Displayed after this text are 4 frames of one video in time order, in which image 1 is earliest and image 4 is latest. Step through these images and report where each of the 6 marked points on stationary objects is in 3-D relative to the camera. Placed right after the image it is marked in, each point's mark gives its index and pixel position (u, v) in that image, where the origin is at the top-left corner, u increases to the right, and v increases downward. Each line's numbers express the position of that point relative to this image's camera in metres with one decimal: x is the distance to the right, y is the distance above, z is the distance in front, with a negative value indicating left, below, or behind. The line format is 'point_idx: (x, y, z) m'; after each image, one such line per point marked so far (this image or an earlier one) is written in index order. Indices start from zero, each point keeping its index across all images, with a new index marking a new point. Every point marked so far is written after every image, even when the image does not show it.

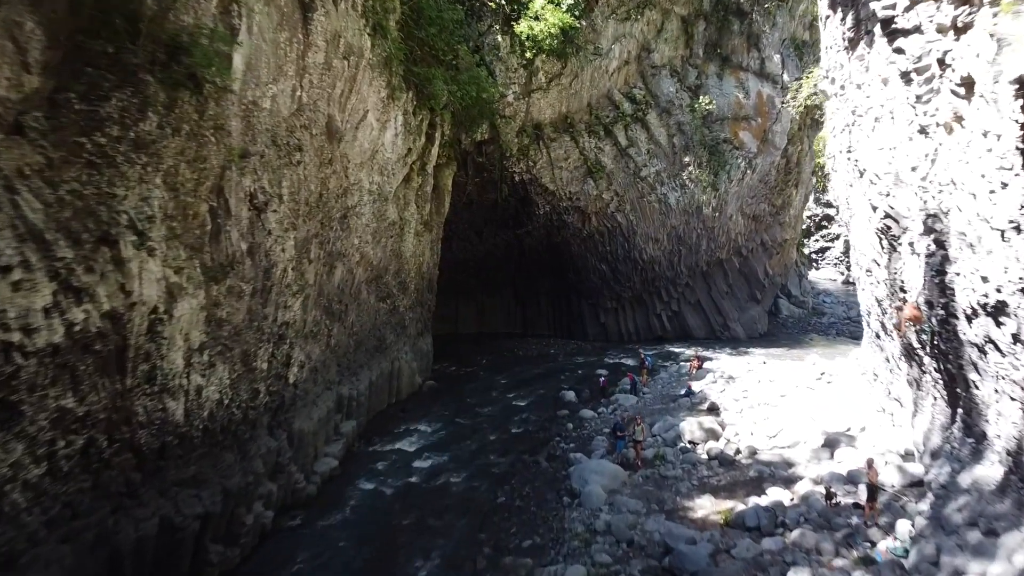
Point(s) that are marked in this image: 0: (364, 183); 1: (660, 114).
0: (-1.8, +1.3, +10.0) m
1: (+2.9, +3.4, +15.7) m
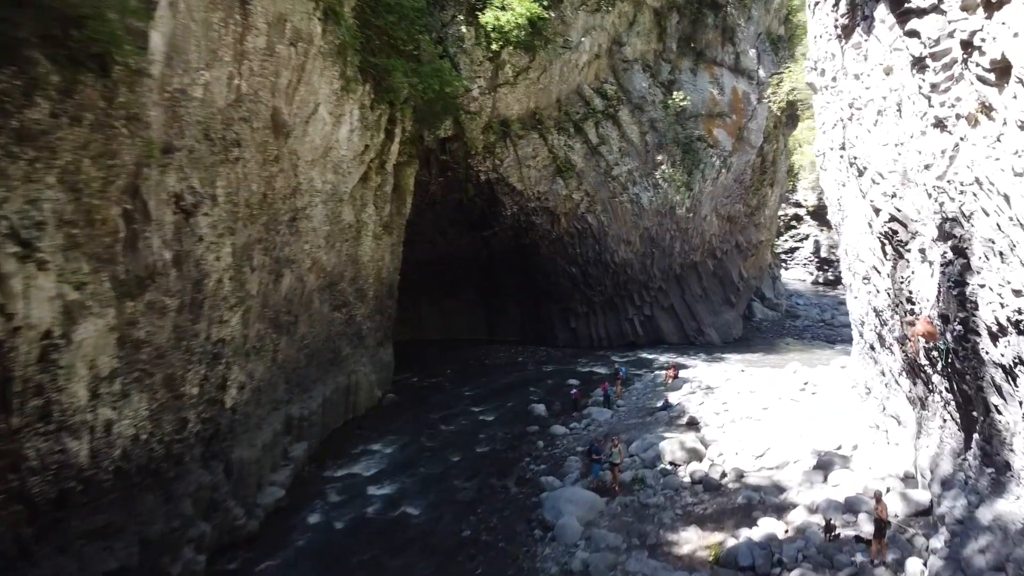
0: (-2.2, +1.2, +9.2) m
1: (+2.2, +3.3, +15.0) m
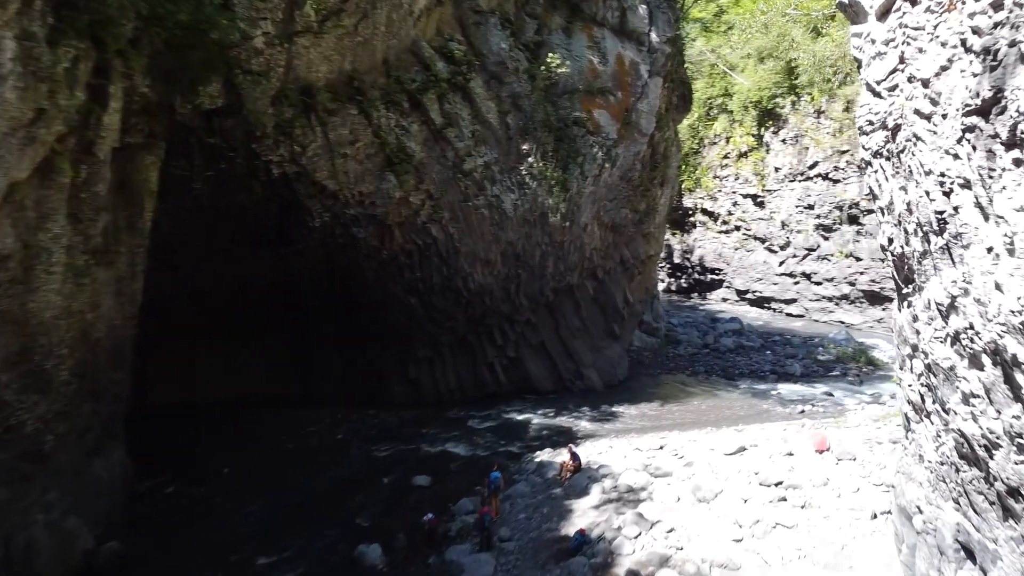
0: (-3.4, +0.6, +4.4) m
1: (-0.3, +2.8, +11.0) m
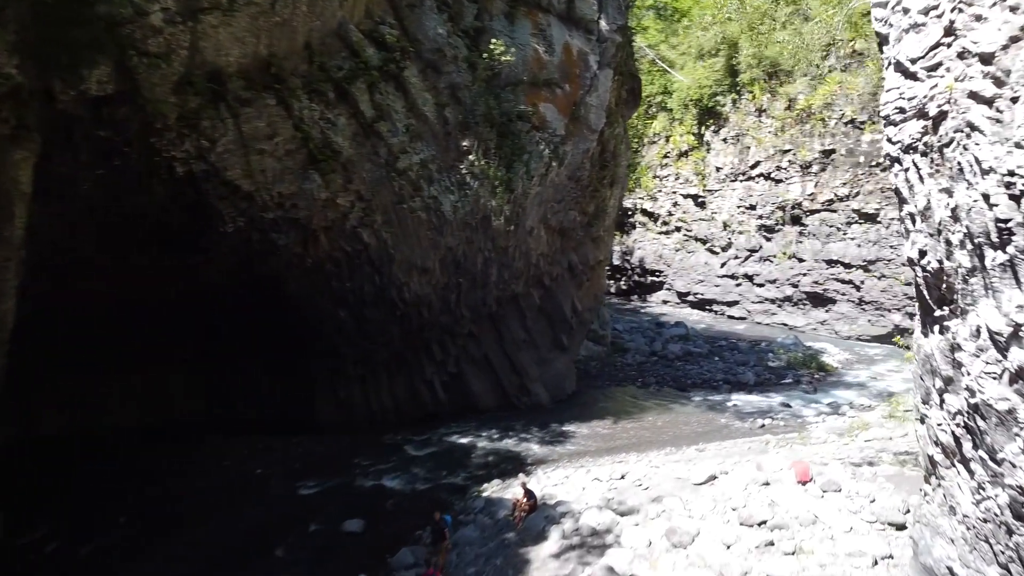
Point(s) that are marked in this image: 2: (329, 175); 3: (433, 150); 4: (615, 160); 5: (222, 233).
0: (-3.5, +0.4, +3.1) m
1: (-1.1, +2.7, +10.0) m
2: (-2.0, +1.3, +9.0) m
3: (-1.0, +1.7, +10.0) m
4: (+1.6, +2.0, +12.9) m
5: (-3.2, +0.6, +9.0) m
